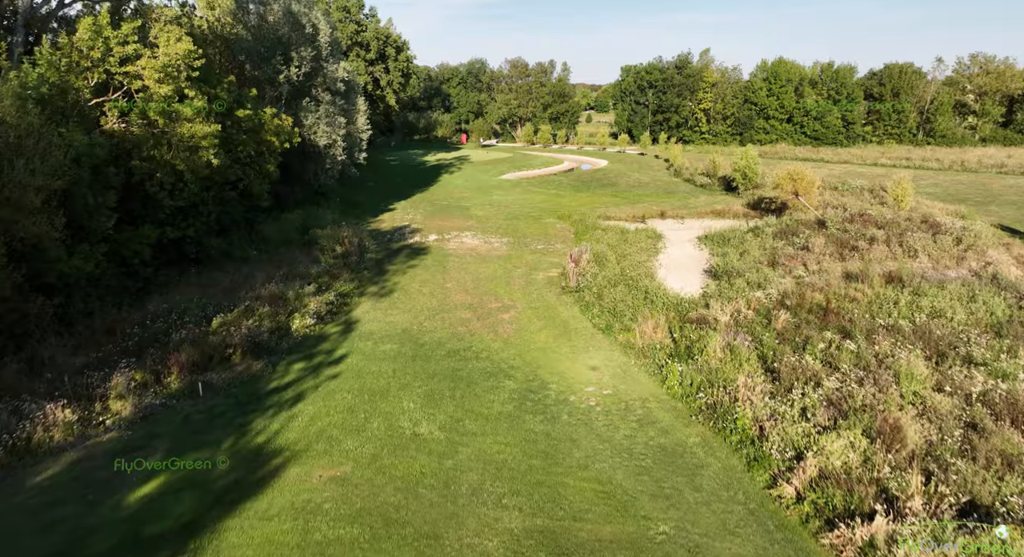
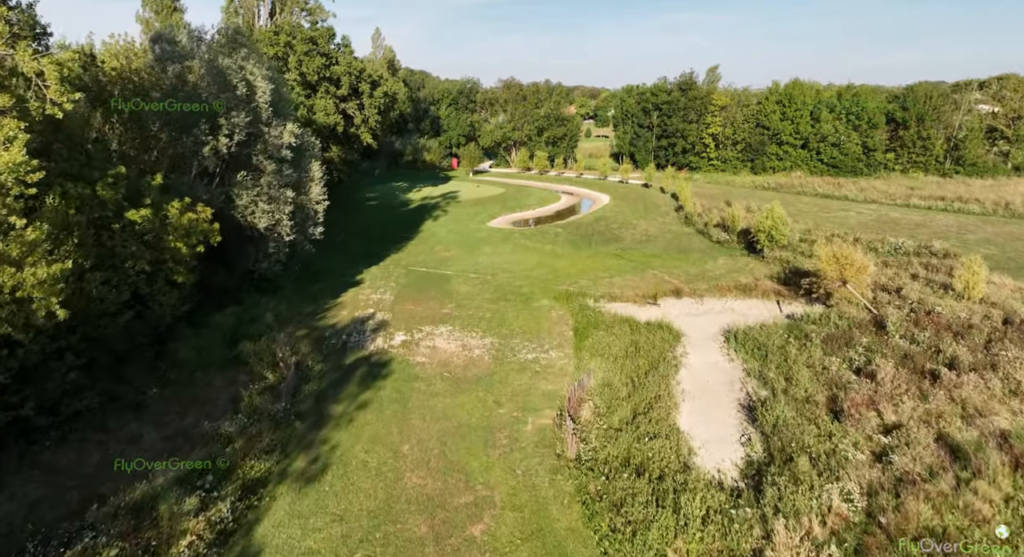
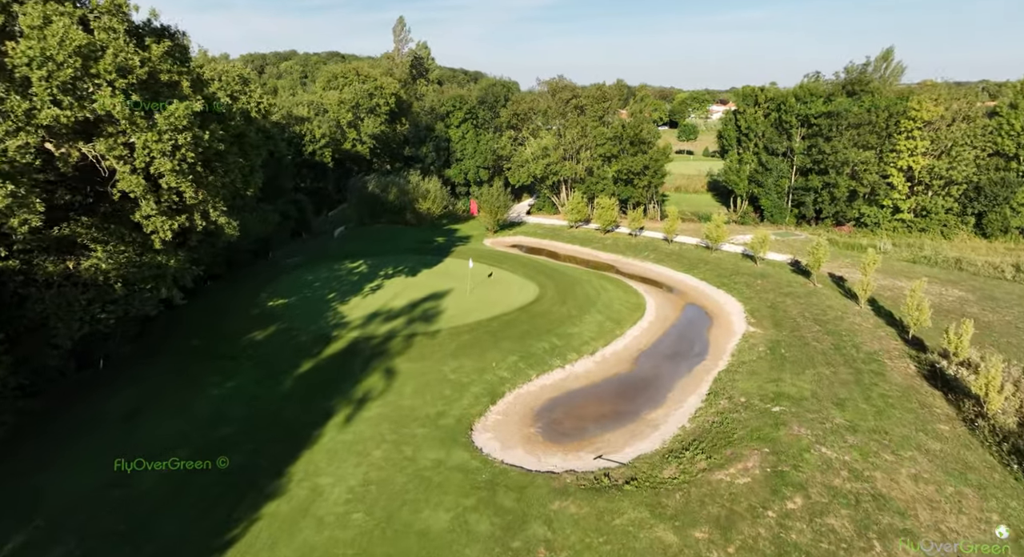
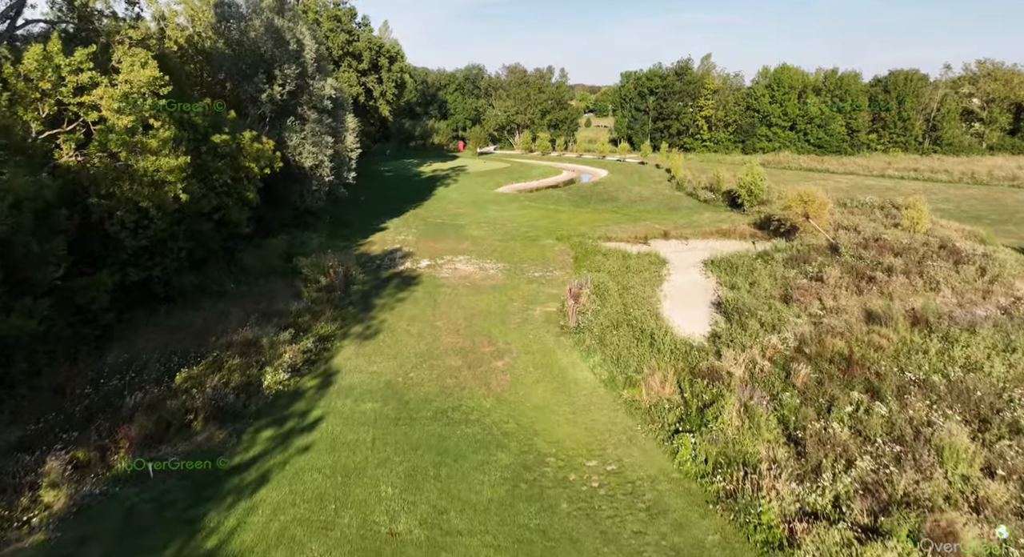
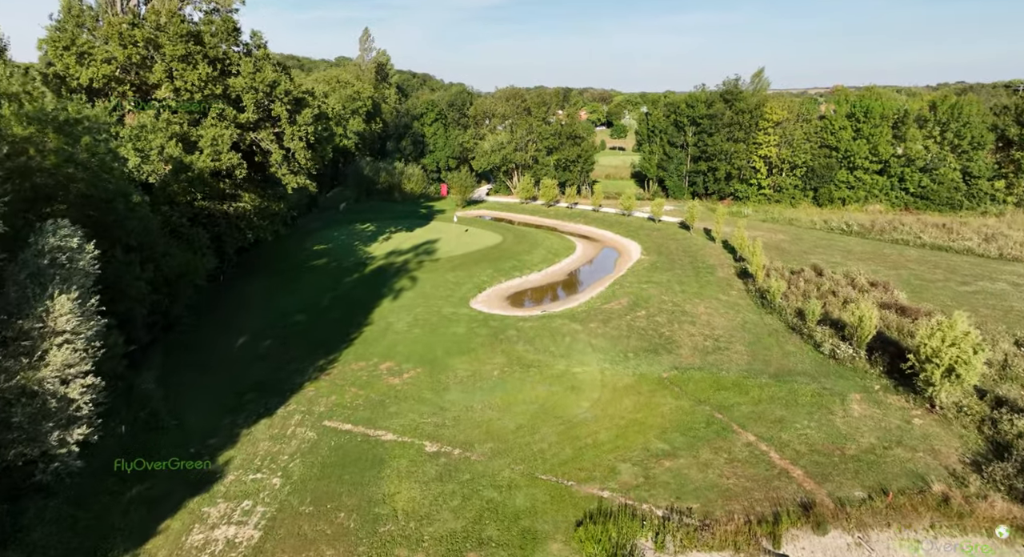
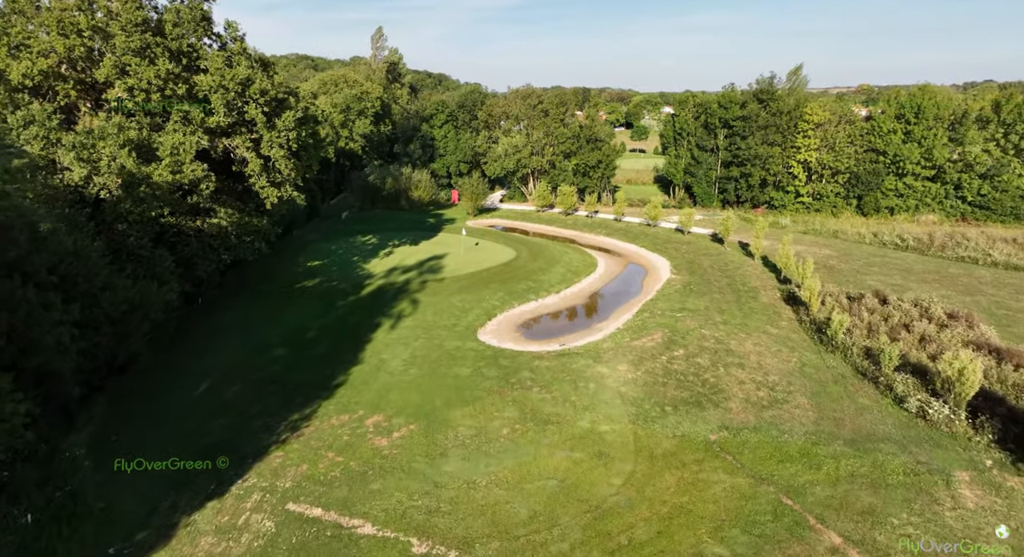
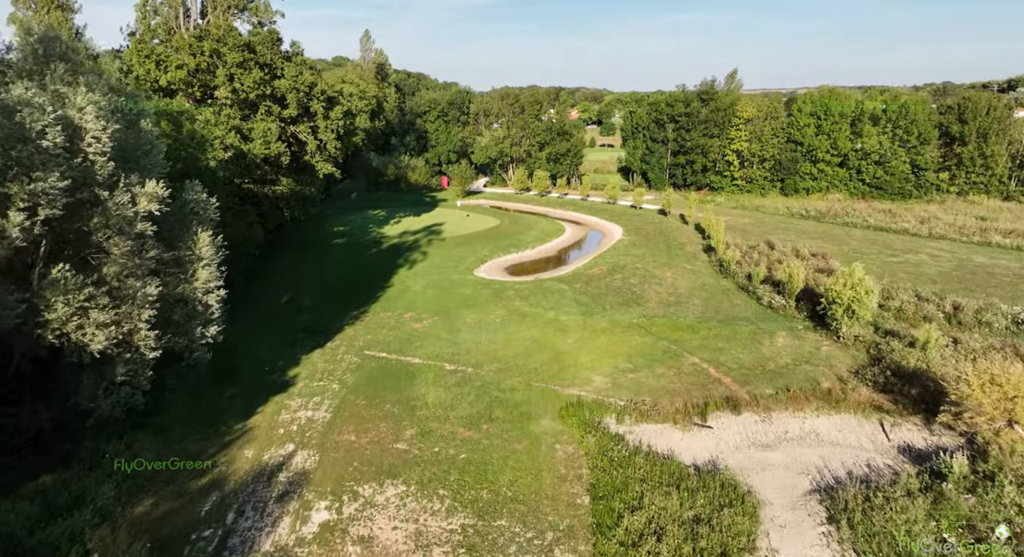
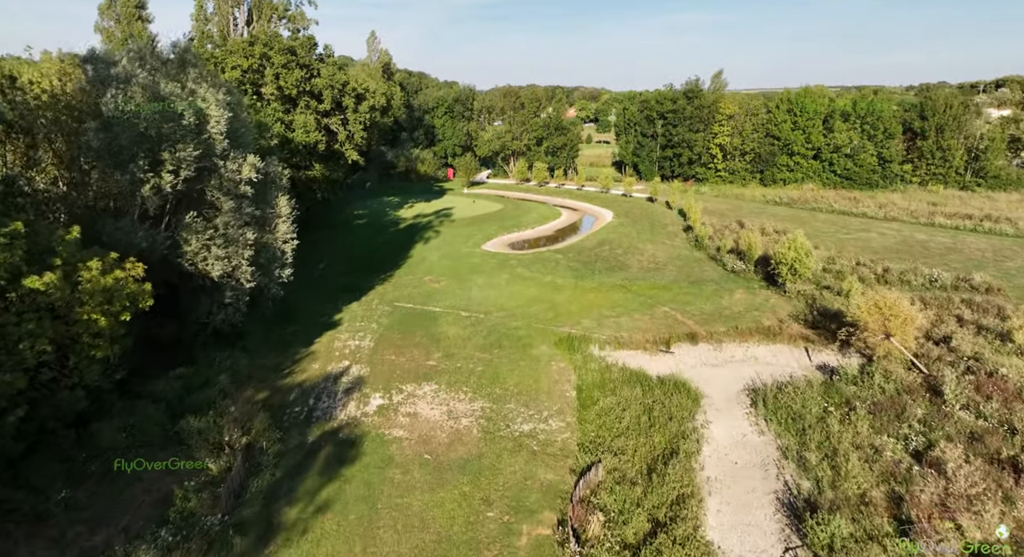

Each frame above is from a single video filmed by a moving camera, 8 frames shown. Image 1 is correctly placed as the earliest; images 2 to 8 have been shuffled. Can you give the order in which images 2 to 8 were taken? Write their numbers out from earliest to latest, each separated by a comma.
4, 2, 8, 7, 5, 6, 3
